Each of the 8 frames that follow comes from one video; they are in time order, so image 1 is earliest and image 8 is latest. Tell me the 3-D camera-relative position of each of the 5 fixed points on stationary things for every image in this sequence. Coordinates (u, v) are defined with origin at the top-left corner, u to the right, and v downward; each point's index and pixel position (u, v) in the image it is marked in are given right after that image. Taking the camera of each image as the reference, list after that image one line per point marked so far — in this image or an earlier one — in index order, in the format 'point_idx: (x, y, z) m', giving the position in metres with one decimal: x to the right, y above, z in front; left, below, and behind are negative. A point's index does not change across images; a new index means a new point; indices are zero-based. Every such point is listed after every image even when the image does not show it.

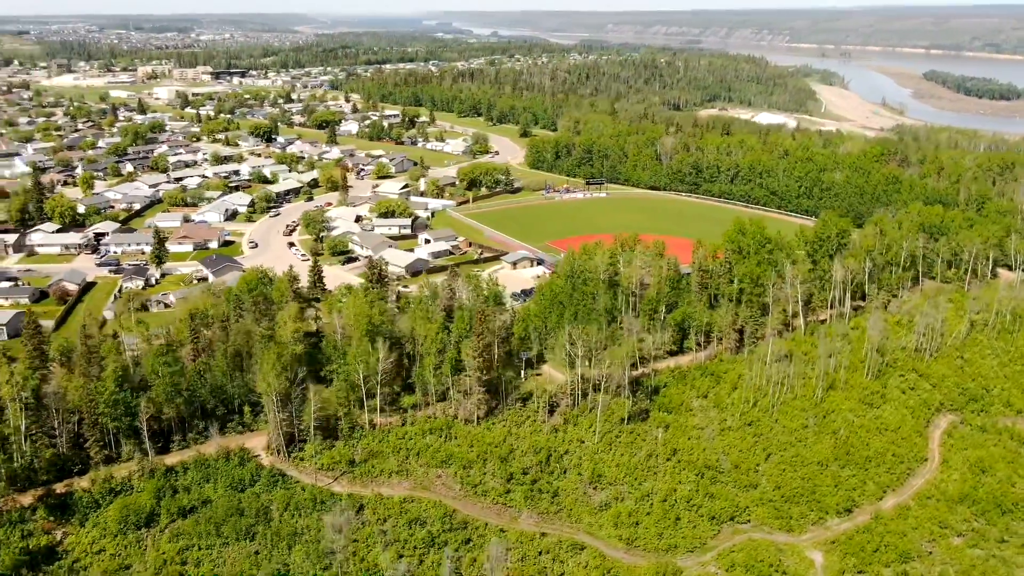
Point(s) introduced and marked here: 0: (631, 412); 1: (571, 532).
0: (+1.8, -1.9, +14.1) m
1: (+0.8, -3.2, +12.3) m
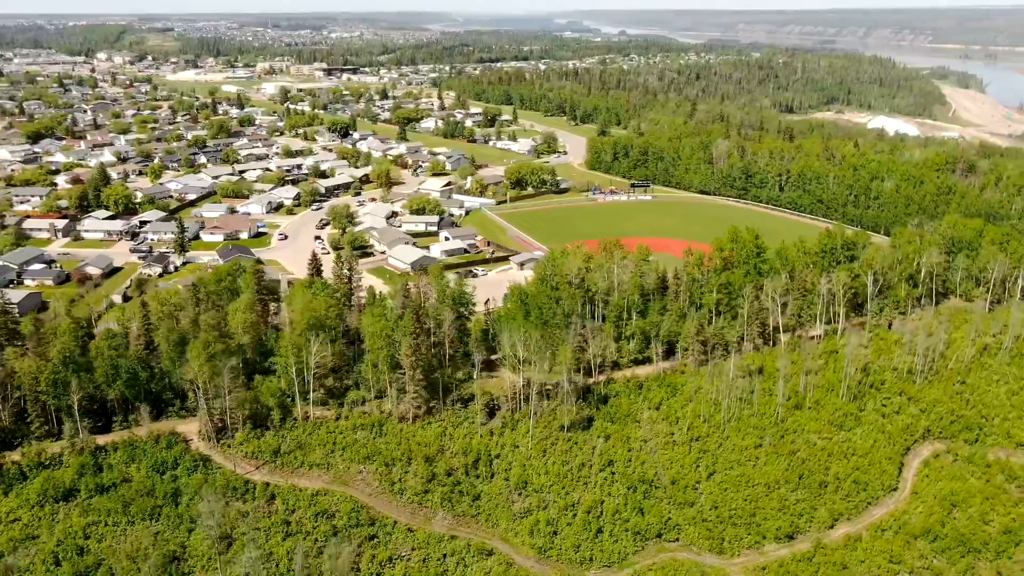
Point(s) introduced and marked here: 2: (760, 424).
0: (+0.9, -2.0, +13.8) m
1: (-0.4, -3.3, +12.2) m
2: (+3.7, -2.0, +14.0) m
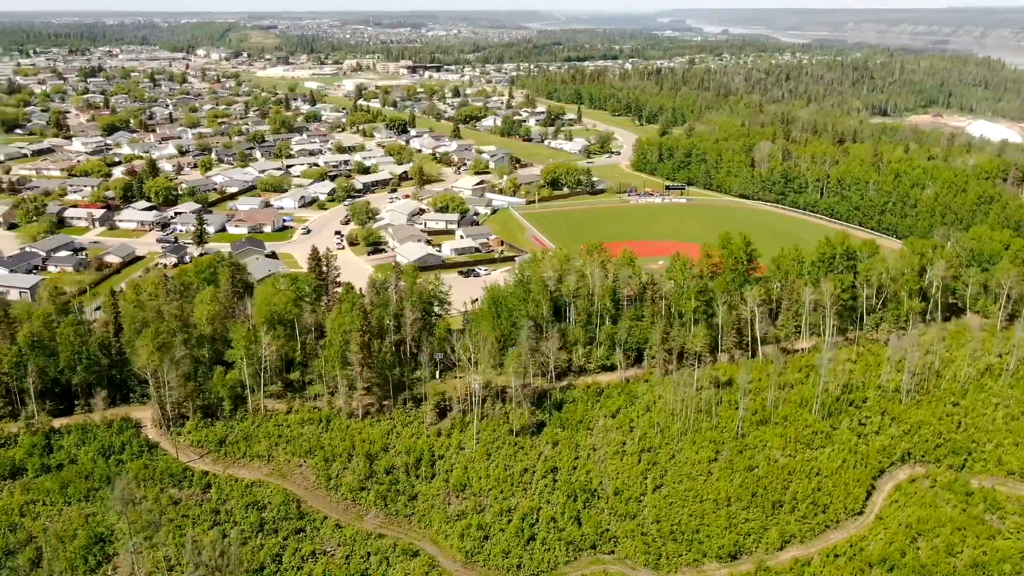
0: (+0.1, -2.0, +13.6) m
1: (-1.3, -3.3, +12.2) m
2: (+3.0, -2.2, +13.5) m
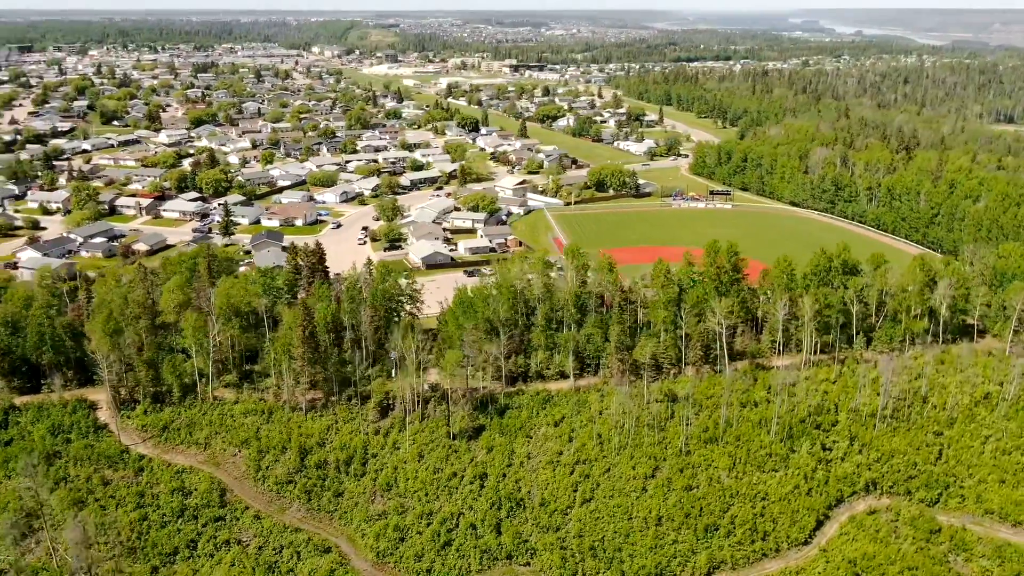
0: (-0.7, -2.0, +13.5) m
1: (-2.4, -3.2, +12.2) m
2: (+2.1, -2.3, +13.0) m
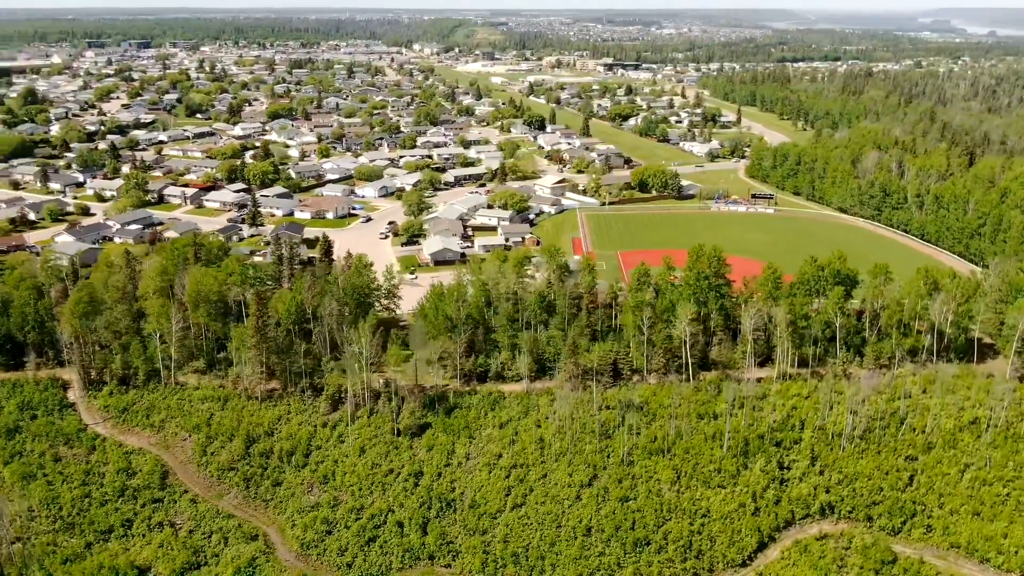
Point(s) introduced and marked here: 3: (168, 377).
0: (-1.5, -2.0, +13.4) m
1: (-3.3, -3.1, +12.3) m
2: (+1.2, -2.4, +12.6) m
3: (-5.3, -1.4, +14.4) m
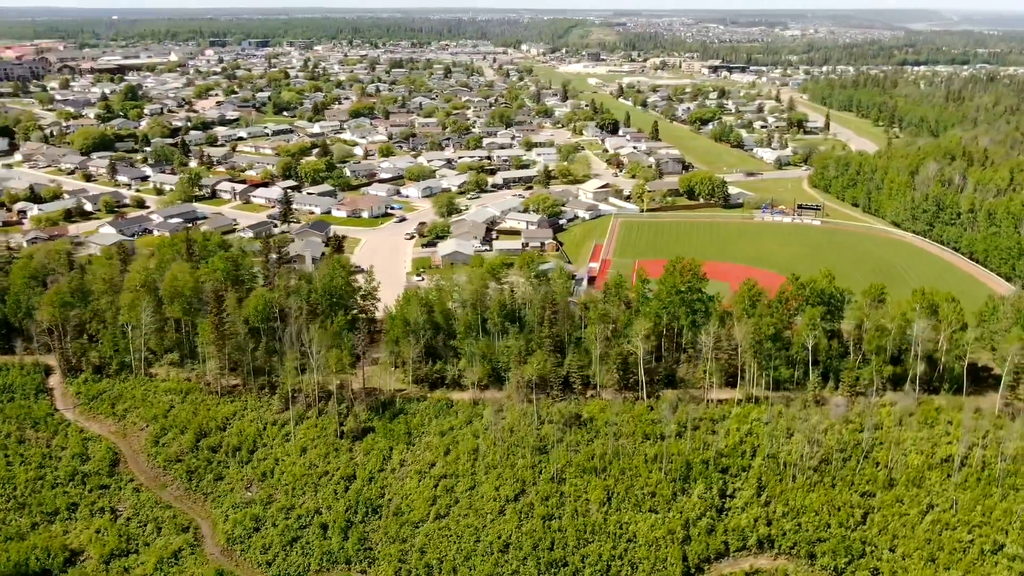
0: (-2.3, -2.0, +13.4) m
1: (-4.3, -3.1, +12.6) m
2: (+0.3, -2.5, +12.3) m
3: (-5.9, -1.3, +14.9) m
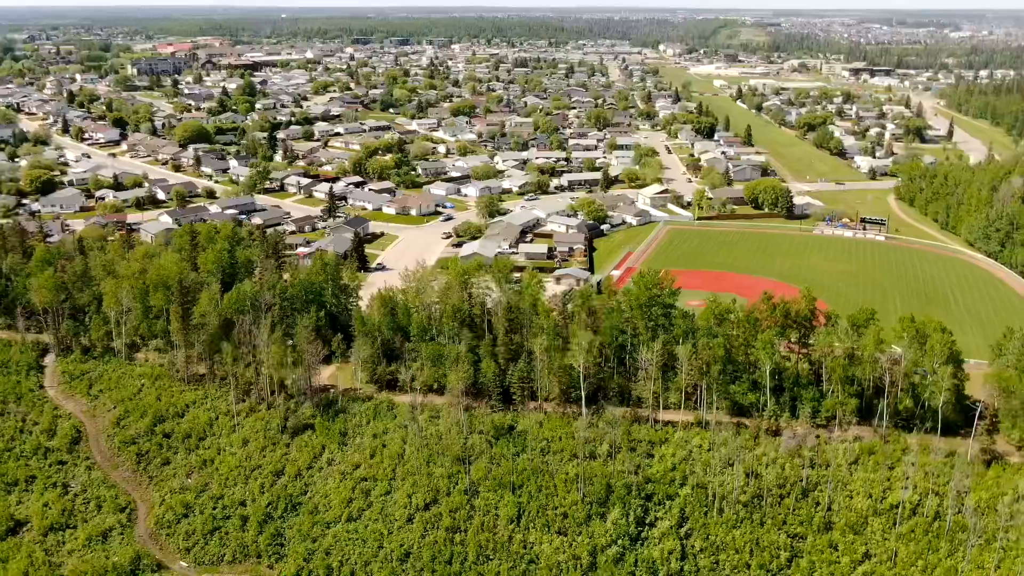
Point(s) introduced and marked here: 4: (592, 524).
0: (-3.2, -2.0, +13.6) m
1: (-5.3, -2.9, +13.1) m
2: (-0.8, -2.6, +12.0) m
3: (-6.5, -1.1, +15.5) m
4: (+1.0, -2.9, +11.4) m
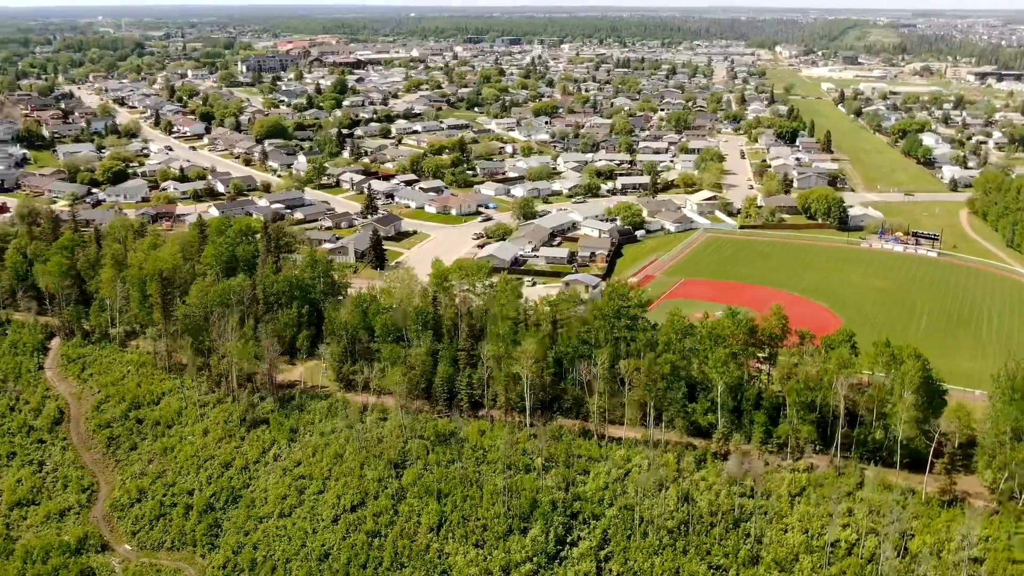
0: (-3.8, -1.9, +13.8) m
1: (-6.1, -2.8, +13.6) m
2: (-1.7, -2.6, +12.0) m
3: (-6.8, -0.9, +16.2) m
4: (0.0, -3.0, +11.1) m
